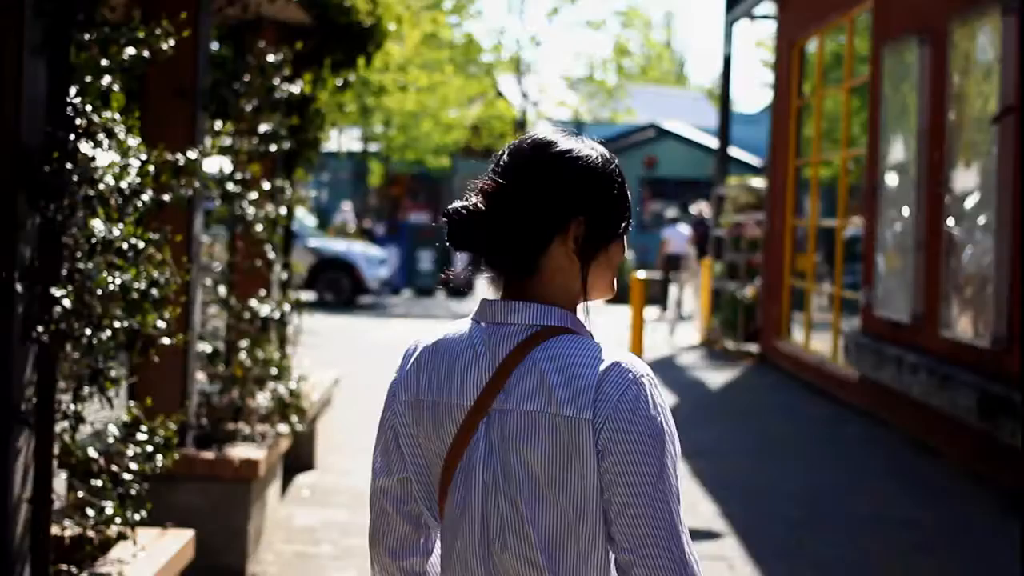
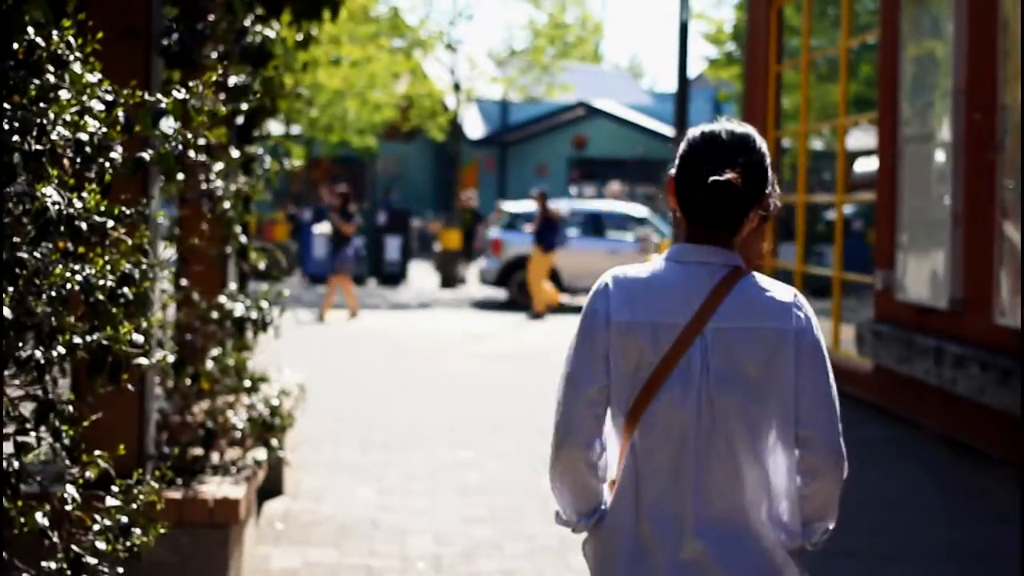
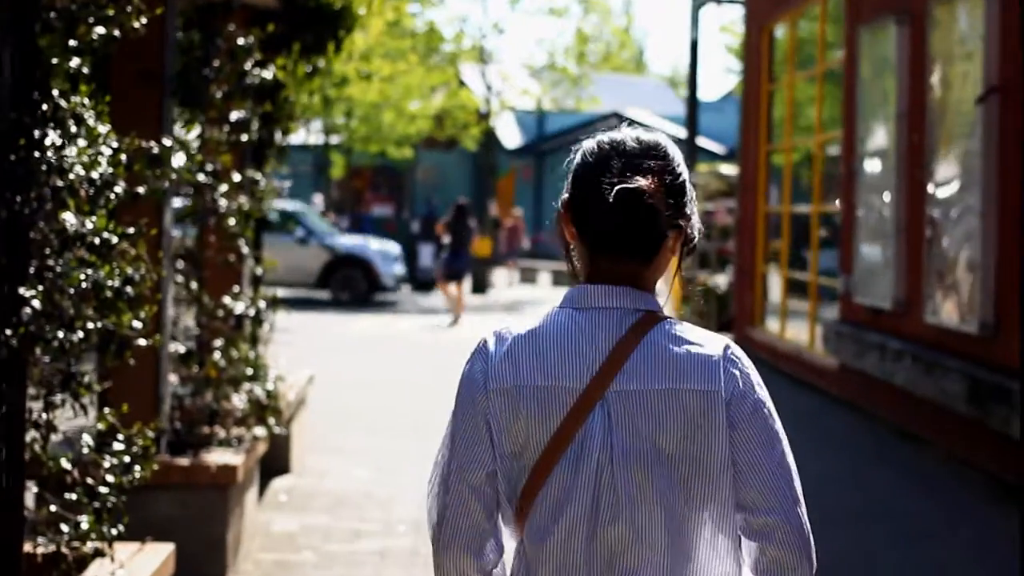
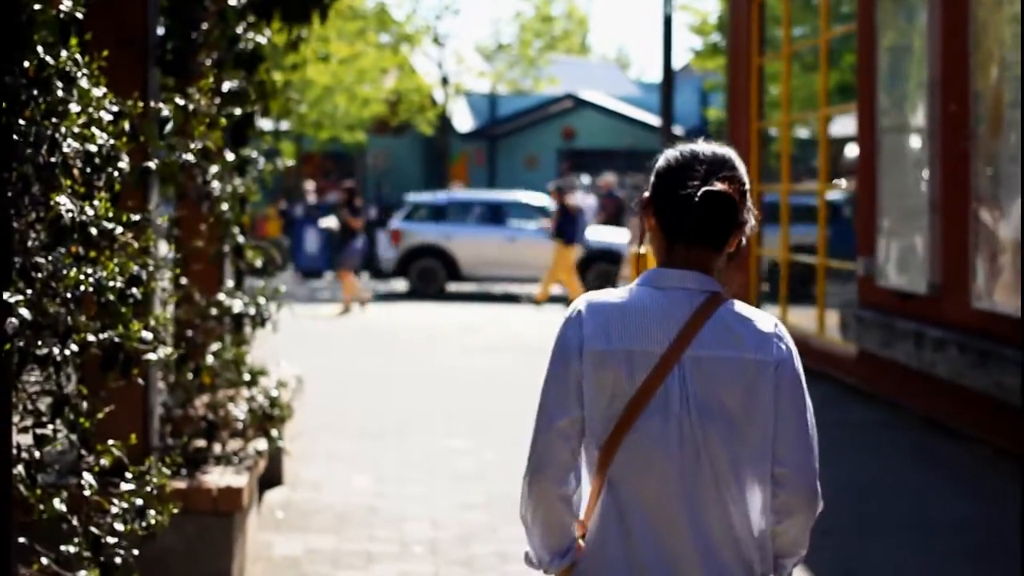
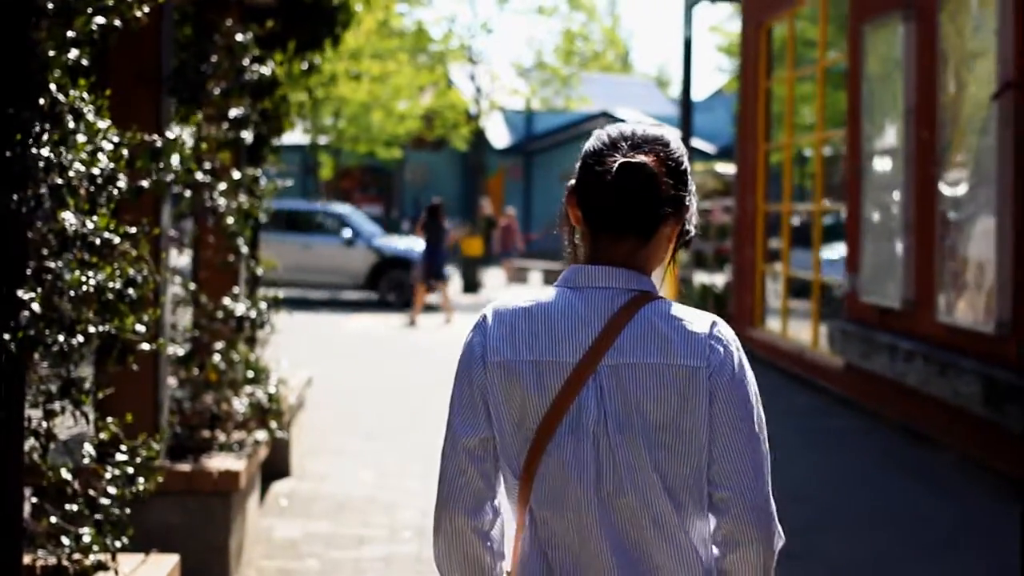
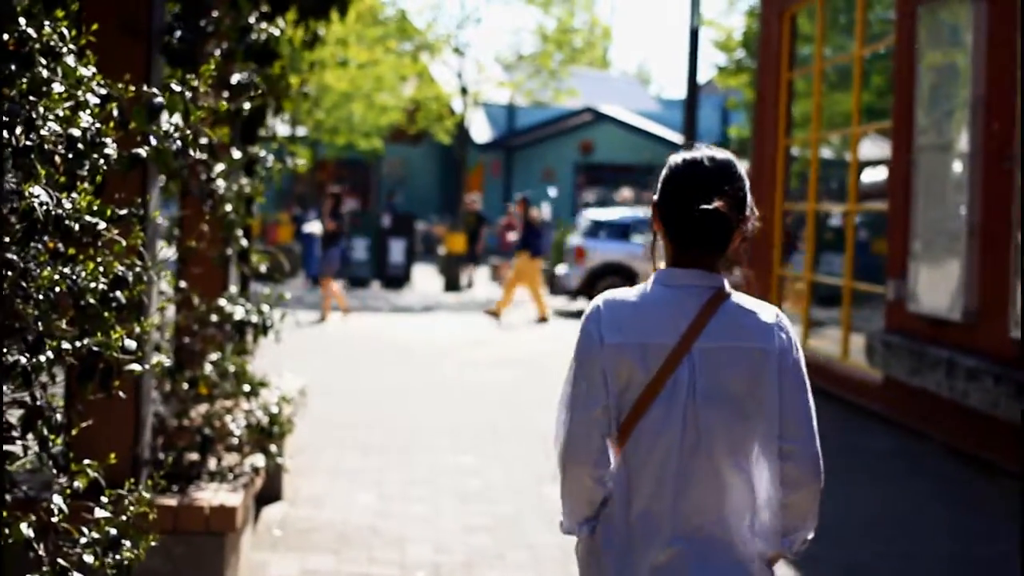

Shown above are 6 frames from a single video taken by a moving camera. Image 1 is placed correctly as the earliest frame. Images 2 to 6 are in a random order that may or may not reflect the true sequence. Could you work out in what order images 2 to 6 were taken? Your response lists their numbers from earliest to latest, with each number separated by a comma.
3, 5, 4, 2, 6
